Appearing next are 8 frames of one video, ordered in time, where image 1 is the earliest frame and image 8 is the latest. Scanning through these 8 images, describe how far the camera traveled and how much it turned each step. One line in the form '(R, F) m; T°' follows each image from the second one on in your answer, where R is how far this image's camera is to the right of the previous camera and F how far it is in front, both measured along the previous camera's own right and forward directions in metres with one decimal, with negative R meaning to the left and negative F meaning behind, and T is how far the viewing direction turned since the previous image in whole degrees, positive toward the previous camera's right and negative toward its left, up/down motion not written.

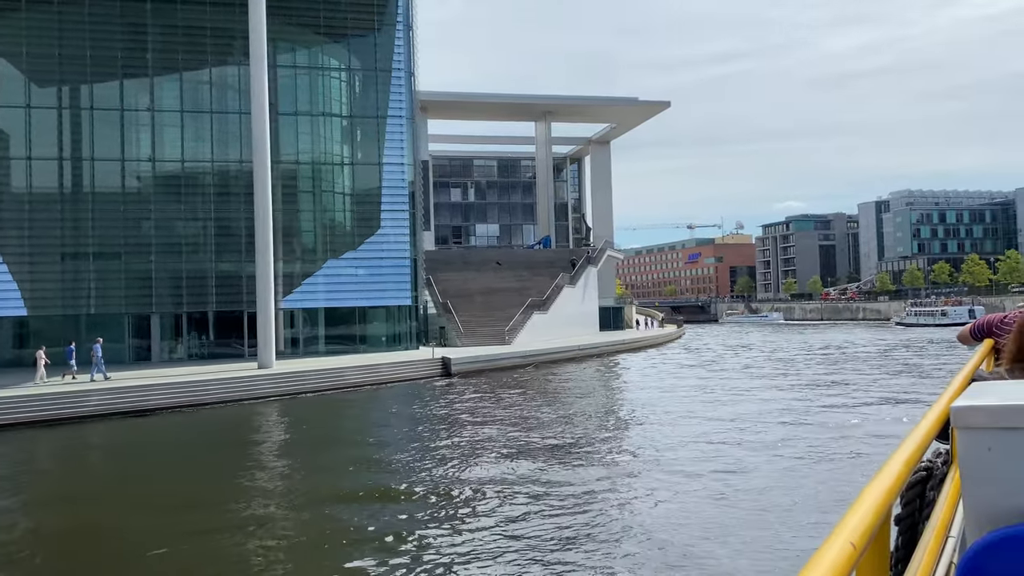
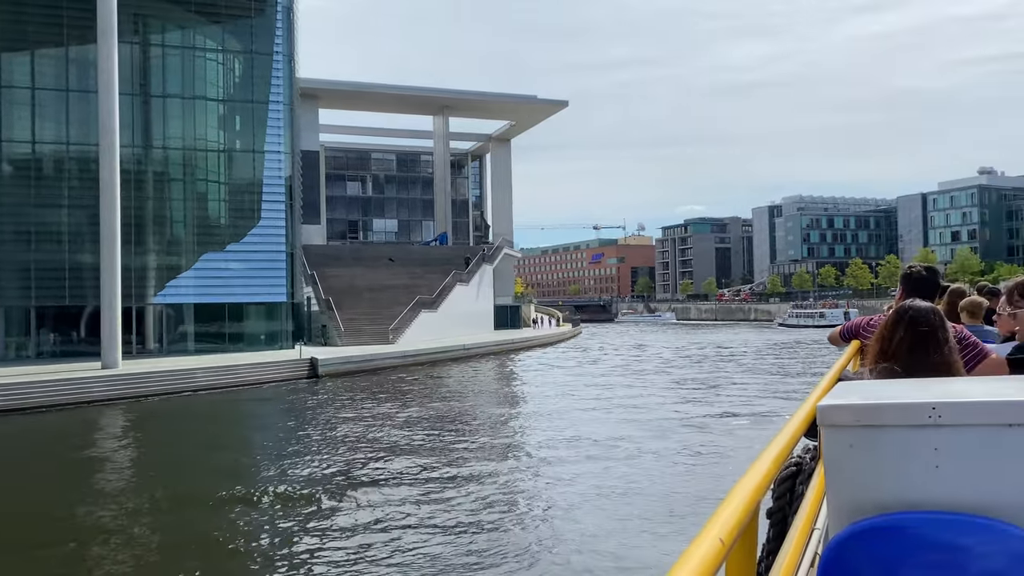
(+0.9, +0.5) m; +6°
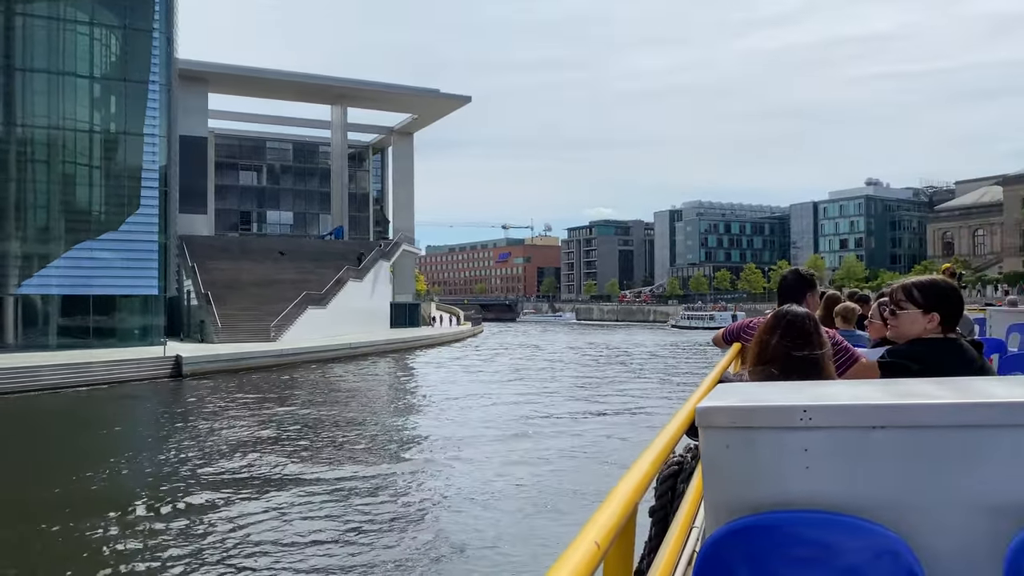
(+0.7, +0.4) m; +6°
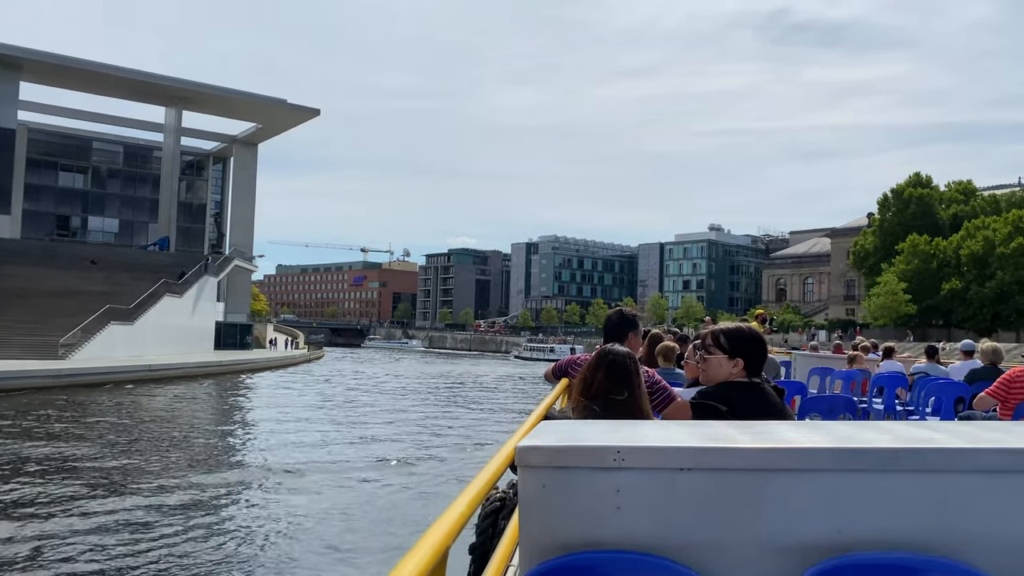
(+1.1, +0.6) m; +9°
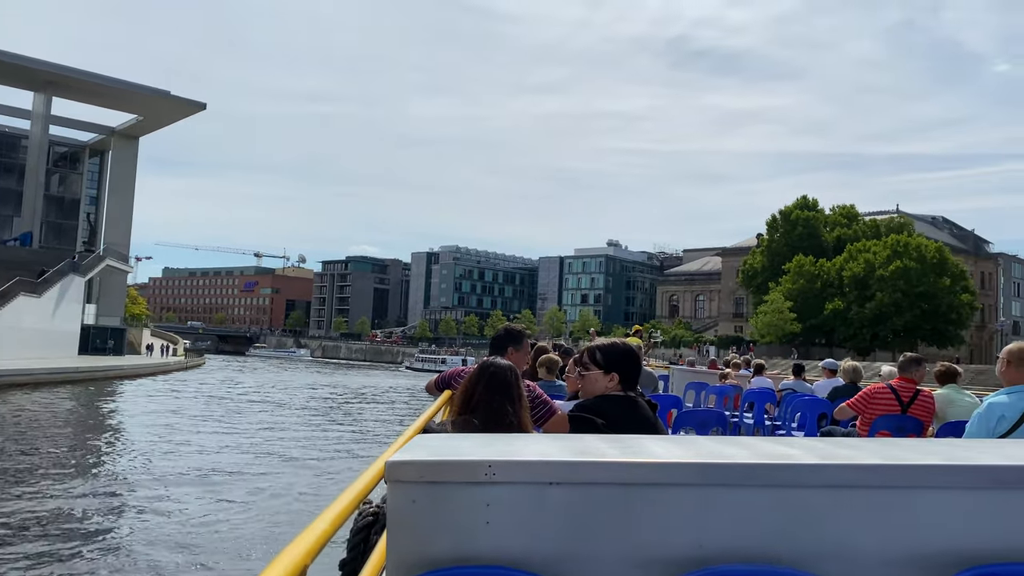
(+0.6, +0.3) m; +7°
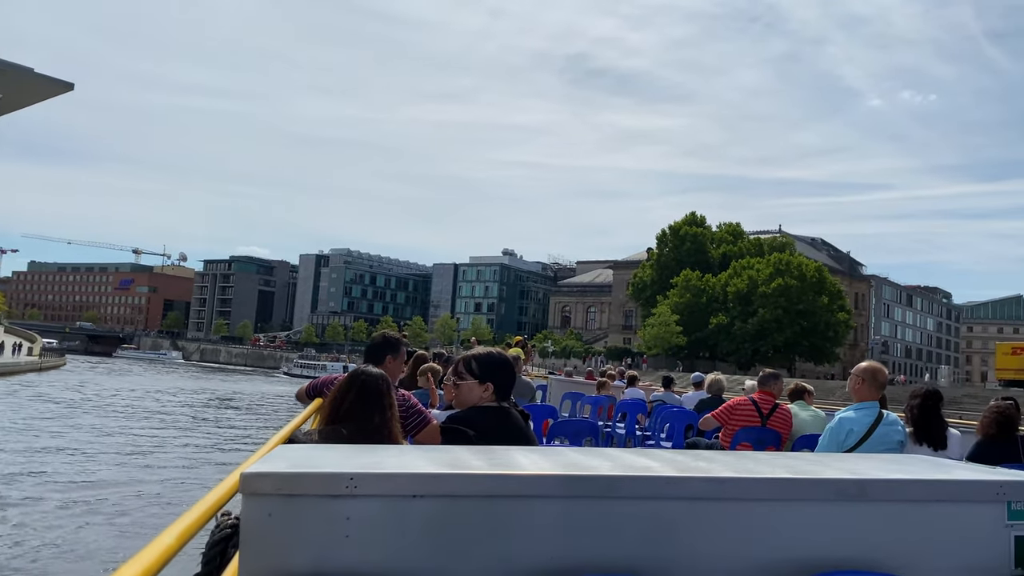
(+0.5, +0.3) m; +7°
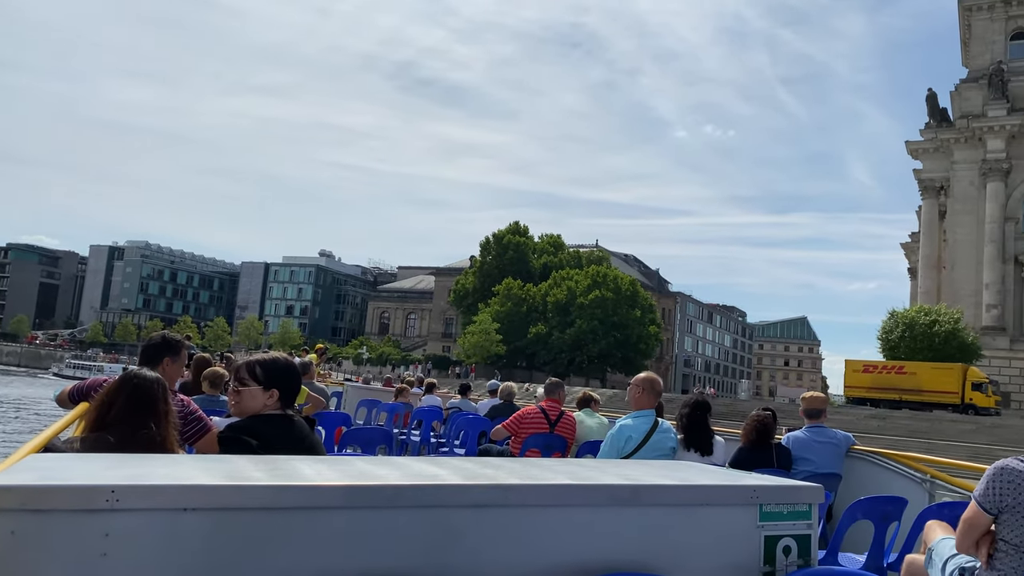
(+0.5, +0.1) m; +12°
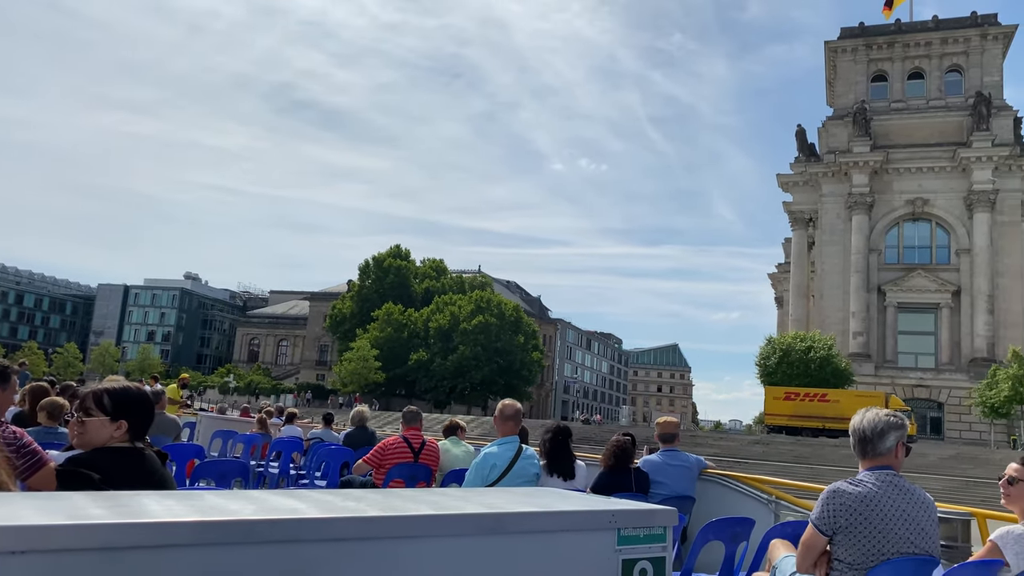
(+0.3, 0.0) m; +8°
